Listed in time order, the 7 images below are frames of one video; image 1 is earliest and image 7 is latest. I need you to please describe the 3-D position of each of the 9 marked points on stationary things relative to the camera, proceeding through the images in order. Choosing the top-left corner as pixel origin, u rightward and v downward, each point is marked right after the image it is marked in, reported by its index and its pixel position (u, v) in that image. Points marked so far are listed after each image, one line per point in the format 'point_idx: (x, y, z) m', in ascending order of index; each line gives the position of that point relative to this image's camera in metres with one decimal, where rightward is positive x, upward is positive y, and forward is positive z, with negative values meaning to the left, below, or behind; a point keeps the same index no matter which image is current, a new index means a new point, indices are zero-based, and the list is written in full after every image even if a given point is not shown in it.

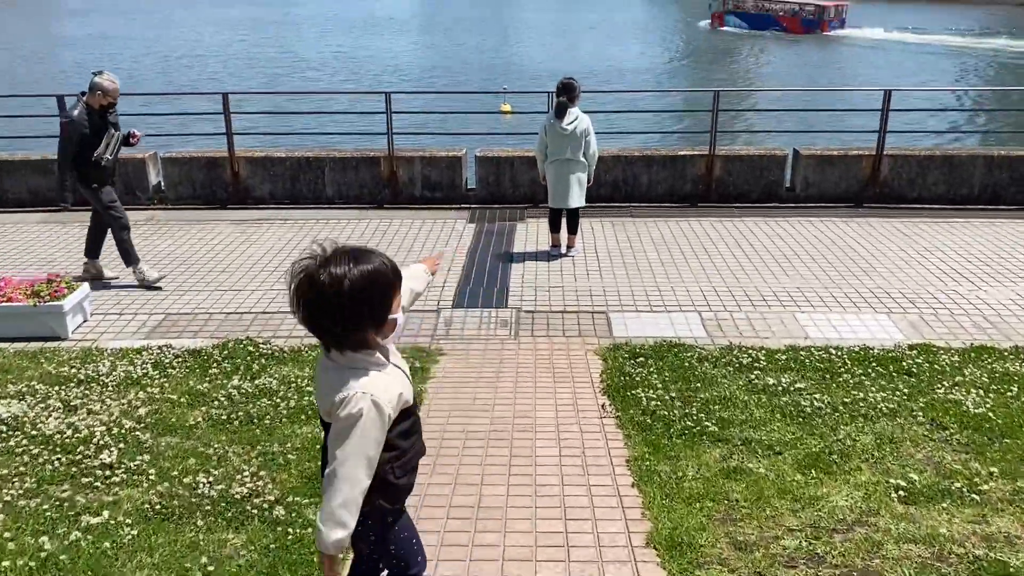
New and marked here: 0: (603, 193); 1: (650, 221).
0: (+1.0, +1.0, +9.1) m
1: (+1.4, +0.7, +8.5) m
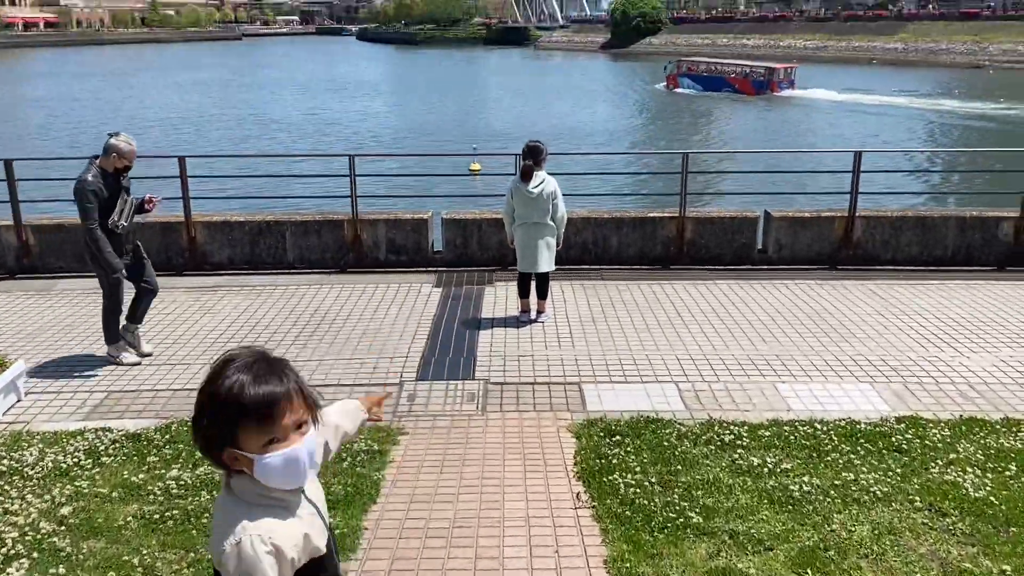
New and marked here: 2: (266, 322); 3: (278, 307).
0: (+0.6, +0.4, +8.8) m
1: (+1.1, 0.0, +8.3) m
2: (-2.1, -0.3, +7.4) m
3: (-2.1, -0.2, +7.9) m
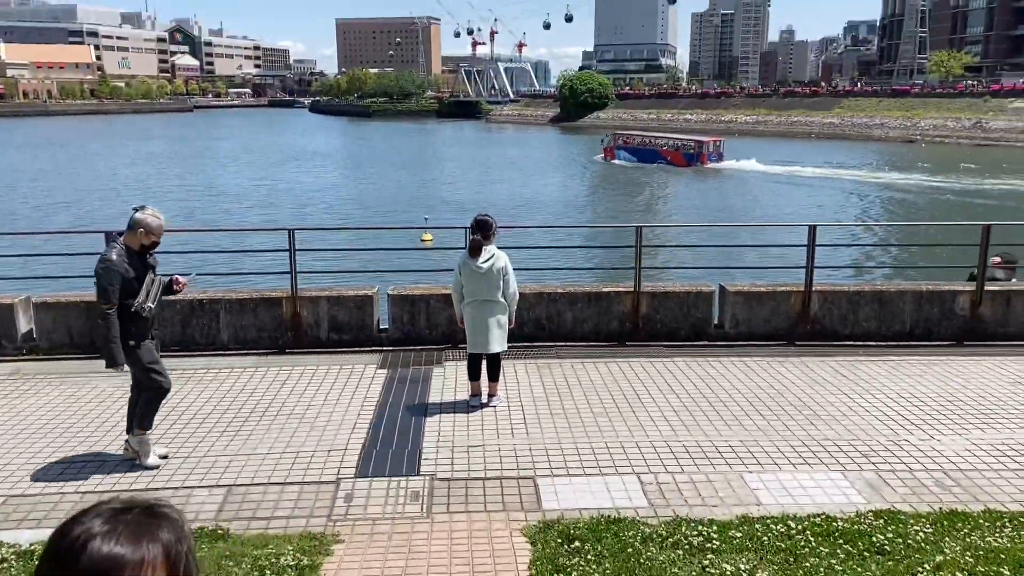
0: (+0.1, -0.4, +8.5) m
1: (+0.6, -0.7, +7.9) m
2: (-2.5, -1.0, +6.9) m
3: (-2.5, -0.9, +7.3) m
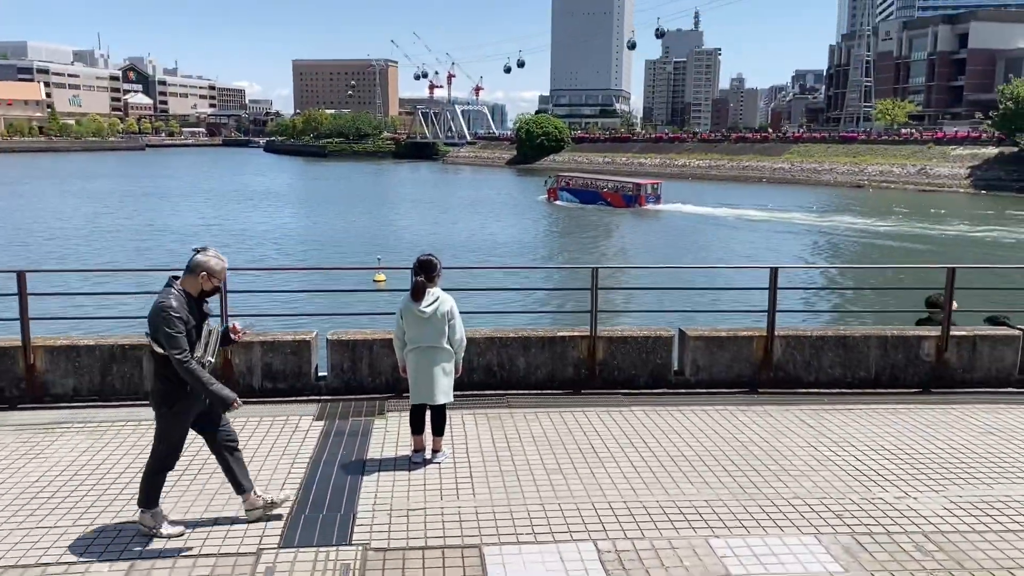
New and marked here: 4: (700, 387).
0: (-0.3, -0.8, +8.0) m
1: (+0.2, -1.1, +7.4) m
2: (-2.9, -1.3, +6.2) m
3: (-3.0, -1.2, +6.7) m
4: (+1.8, -0.9, +8.1) m
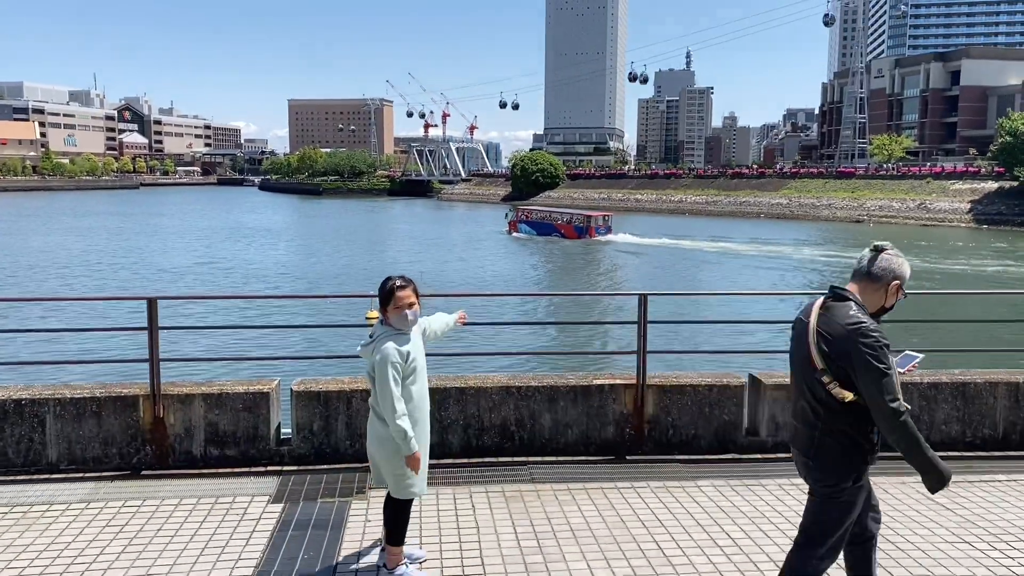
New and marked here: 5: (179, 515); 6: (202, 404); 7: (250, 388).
0: (-0.2, -1.1, +6.1) m
1: (+0.3, -1.3, +5.5) m
2: (-2.7, -1.5, +4.3) m
3: (-2.8, -1.4, +4.7) m
4: (+1.9, -1.2, +6.3) m
5: (-2.1, -1.3, +5.1) m
6: (-2.1, -0.8, +5.9) m
7: (-1.8, -0.7, +6.1) m
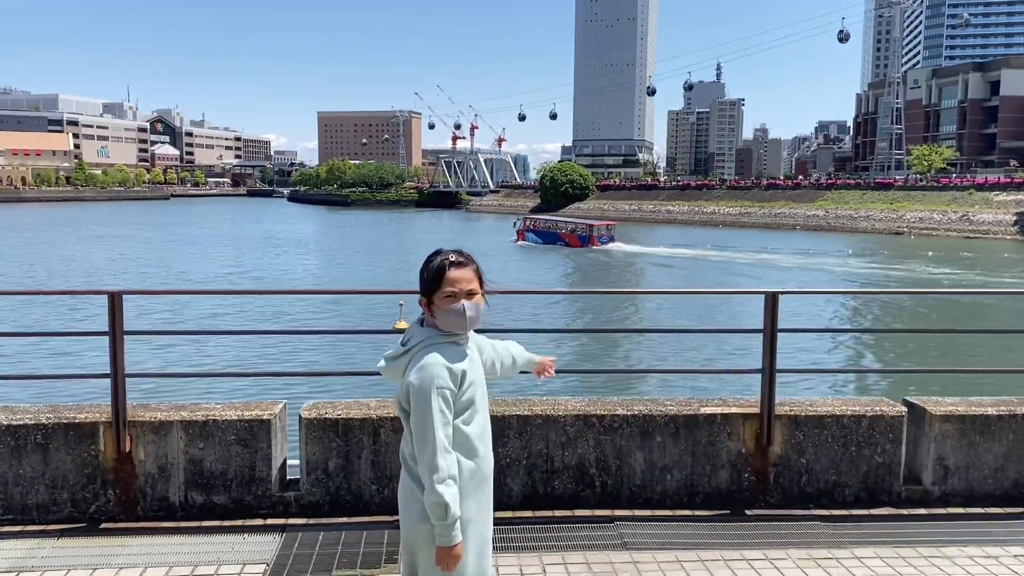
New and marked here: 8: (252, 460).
0: (+0.3, -1.0, +4.5) m
1: (+0.7, -1.2, +4.0) m
2: (-2.4, -1.4, +2.8) m
3: (-2.4, -1.4, +3.3) m
4: (+2.4, -1.2, +4.7) m
5: (-1.7, -1.3, +3.6) m
6: (-1.7, -0.8, +4.5) m
7: (-1.4, -0.6, +4.6) m
8: (-1.3, -0.9, +4.5) m
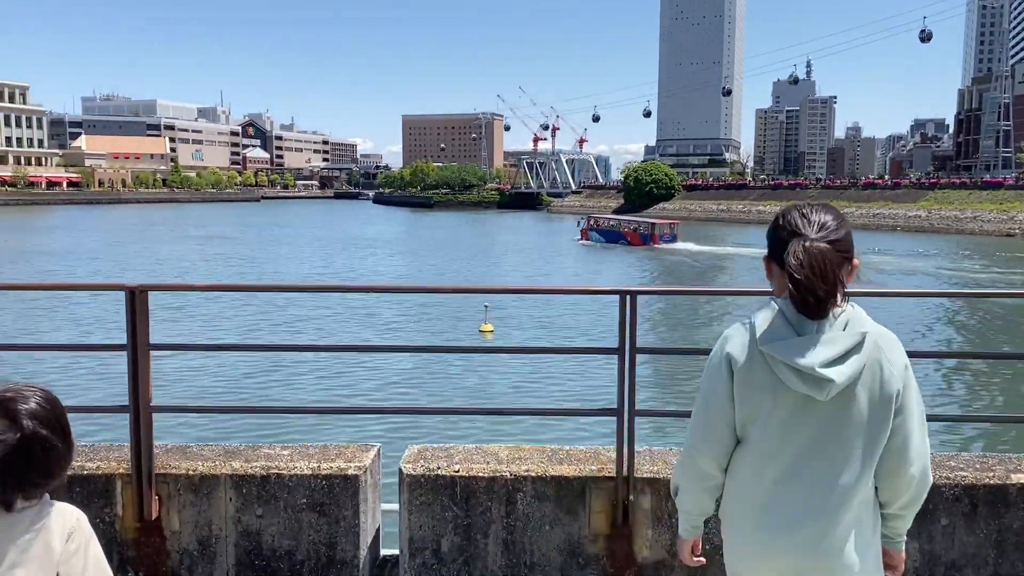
0: (+1.0, -1.0, +3.0) m
1: (+1.4, -1.2, +2.4) m
2: (-1.8, -1.4, +1.5) m
3: (-1.8, -1.3, +2.0) m
4: (+3.1, -1.2, +2.9) m
5: (-1.0, -1.3, +2.3) m
6: (-1.0, -0.7, +3.1) m
7: (-0.7, -0.6, +3.2) m
8: (-0.6, -0.9, +3.1) m
